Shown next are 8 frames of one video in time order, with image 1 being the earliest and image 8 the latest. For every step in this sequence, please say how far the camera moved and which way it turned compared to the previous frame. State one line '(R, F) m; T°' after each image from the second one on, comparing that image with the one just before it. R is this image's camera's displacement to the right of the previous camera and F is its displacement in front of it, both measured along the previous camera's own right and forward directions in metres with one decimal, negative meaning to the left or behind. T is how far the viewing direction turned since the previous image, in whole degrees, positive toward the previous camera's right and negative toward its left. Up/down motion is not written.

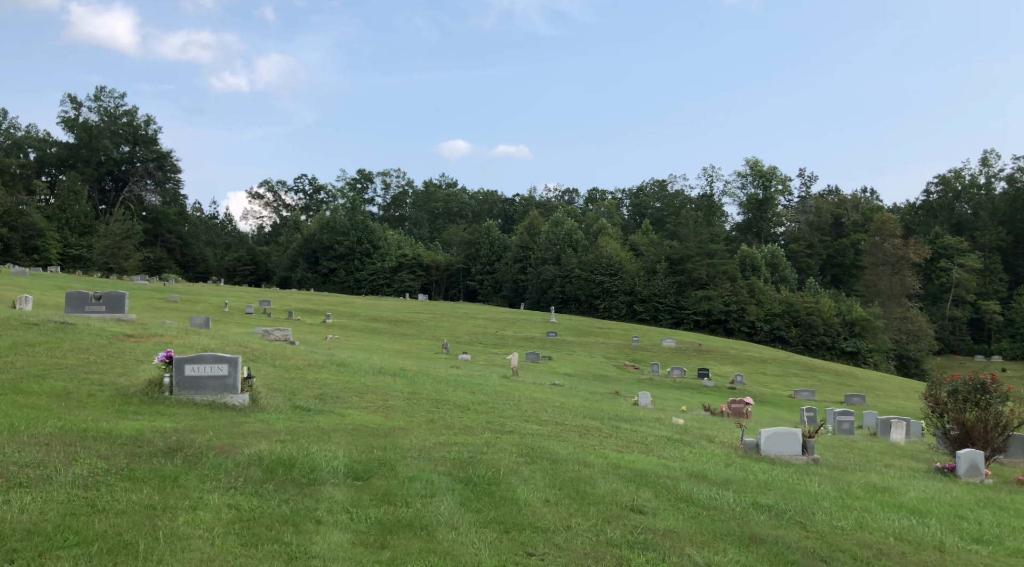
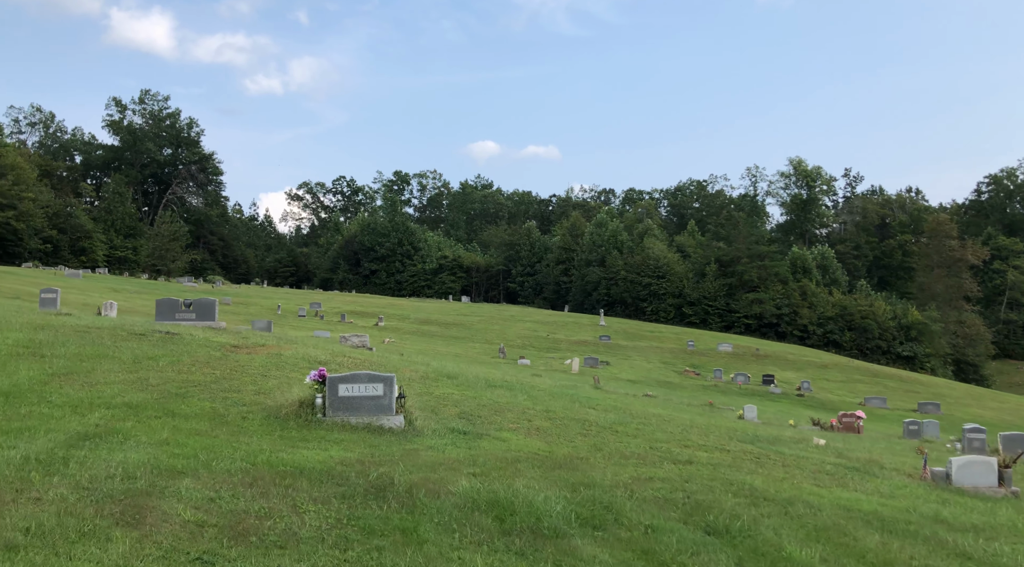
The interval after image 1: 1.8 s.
(-1.6, +0.6) m; -2°
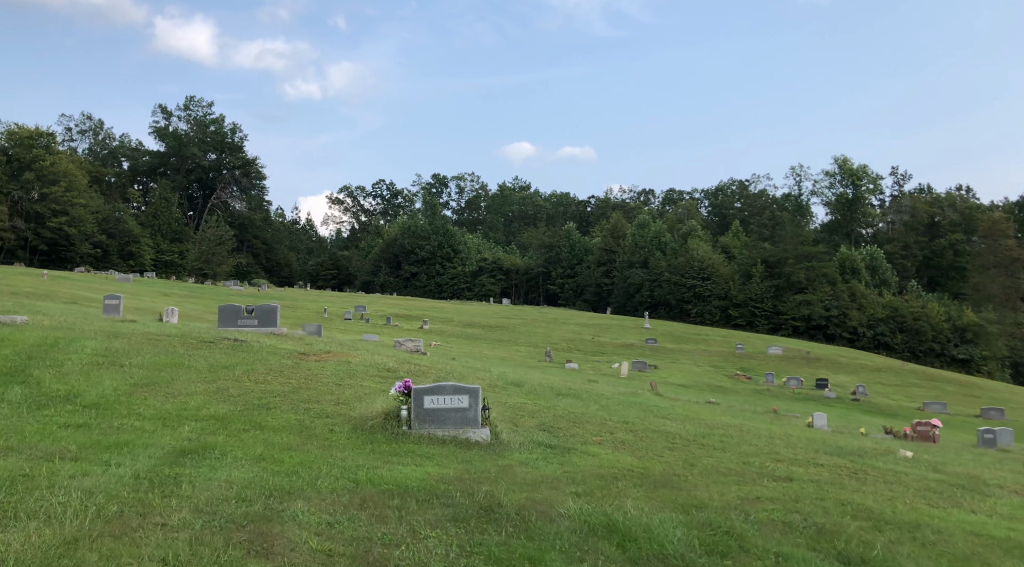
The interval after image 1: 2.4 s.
(-0.6, +0.2) m; -3°
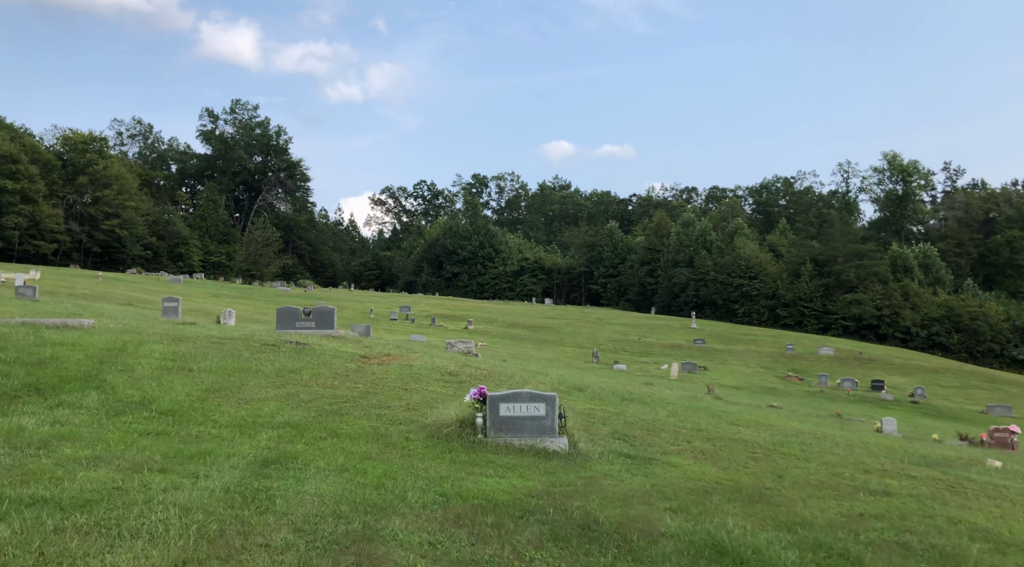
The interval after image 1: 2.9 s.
(-0.4, +0.2) m; -3°
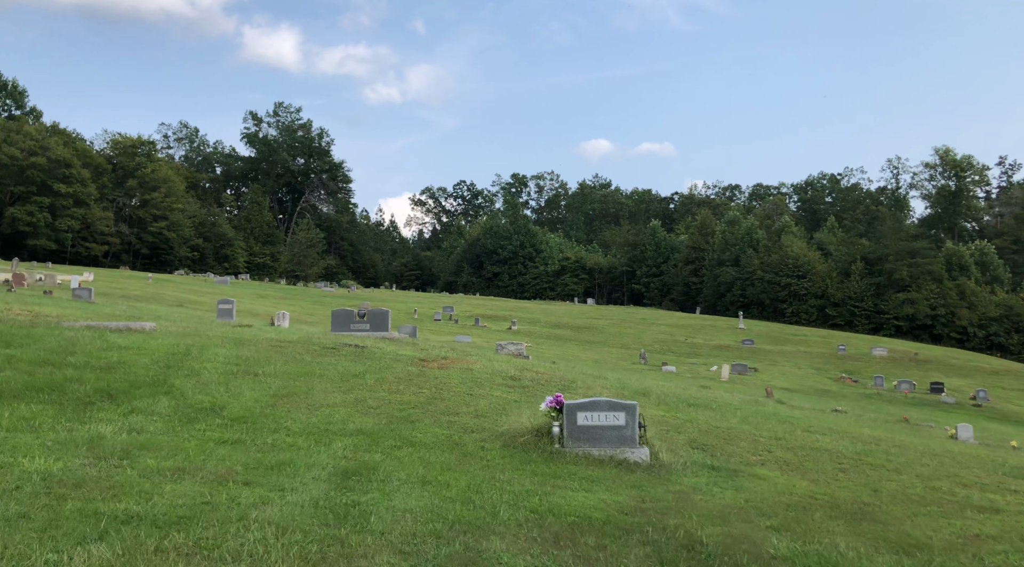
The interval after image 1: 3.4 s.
(-0.4, +0.3) m; -3°
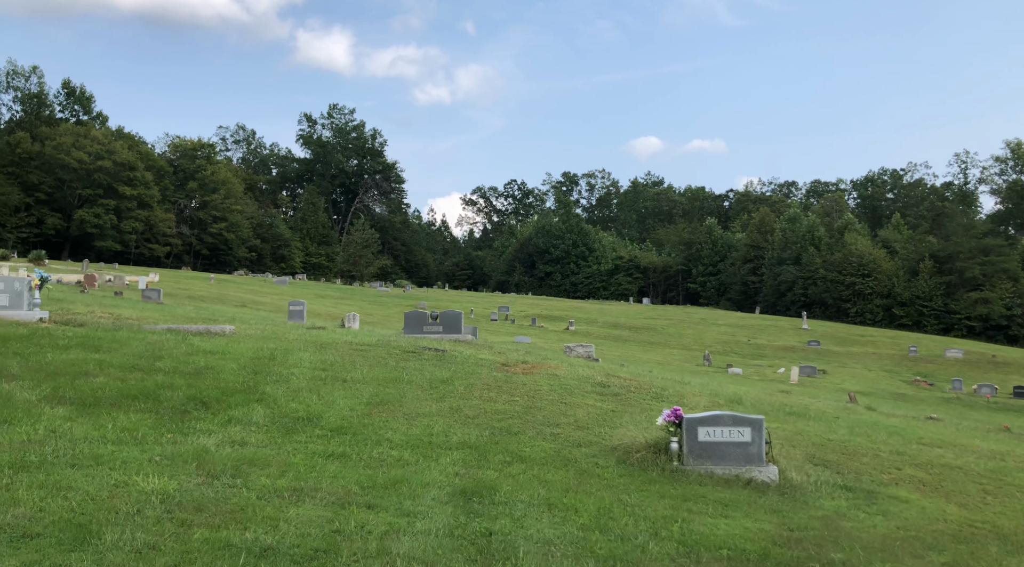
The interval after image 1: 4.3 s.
(-0.7, +0.5) m; -3°
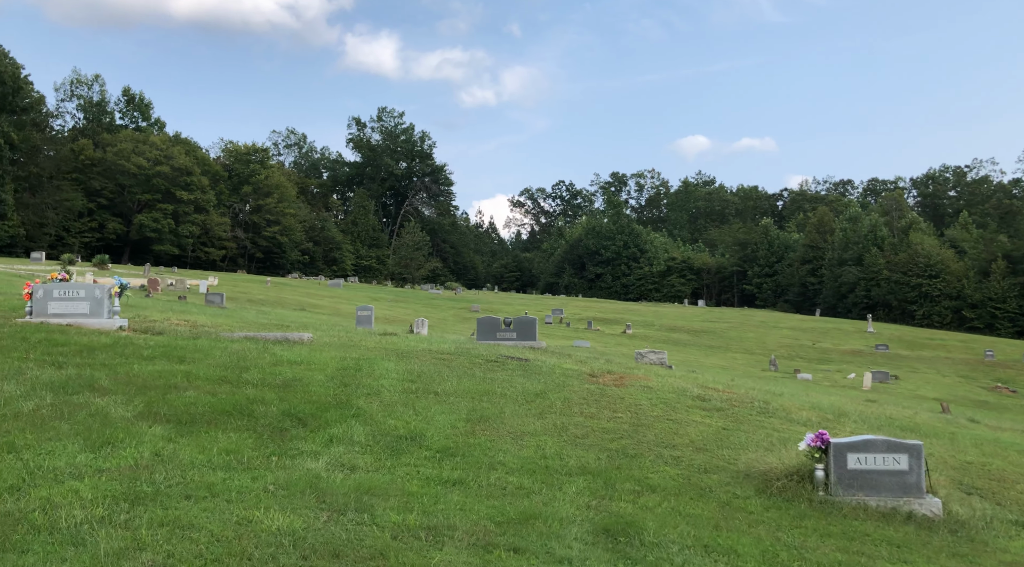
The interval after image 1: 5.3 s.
(-0.7, +0.6) m; -3°
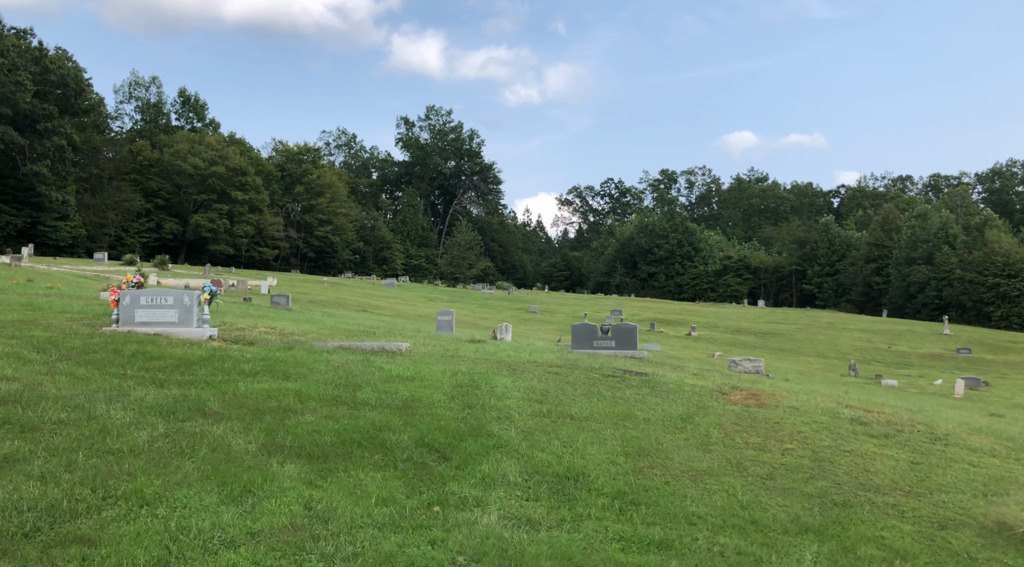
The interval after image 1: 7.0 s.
(-1.2, +1.2) m; -3°
